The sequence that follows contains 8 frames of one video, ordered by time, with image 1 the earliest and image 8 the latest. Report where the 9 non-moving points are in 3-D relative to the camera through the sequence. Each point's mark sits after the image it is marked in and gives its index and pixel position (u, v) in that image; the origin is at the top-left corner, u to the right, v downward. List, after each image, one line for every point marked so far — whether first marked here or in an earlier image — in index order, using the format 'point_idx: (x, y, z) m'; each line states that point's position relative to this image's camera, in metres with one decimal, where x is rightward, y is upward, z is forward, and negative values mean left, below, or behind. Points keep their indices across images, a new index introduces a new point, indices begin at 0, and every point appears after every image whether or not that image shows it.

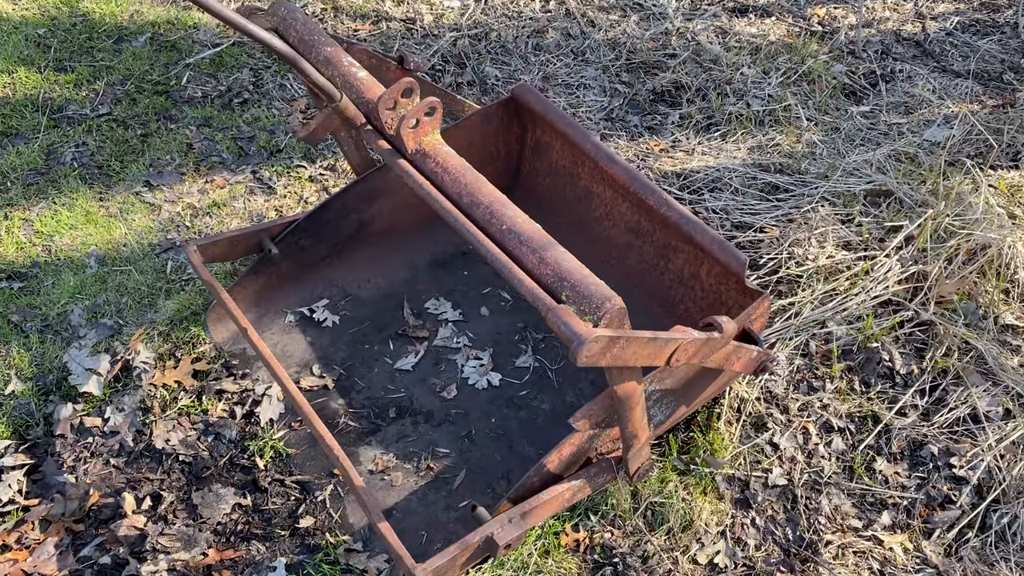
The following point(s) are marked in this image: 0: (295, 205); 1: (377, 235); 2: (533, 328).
0: (-1.0, +0.4, +3.9) m
1: (-0.6, +0.2, +3.5) m
2: (+0.1, -0.2, +3.5) m
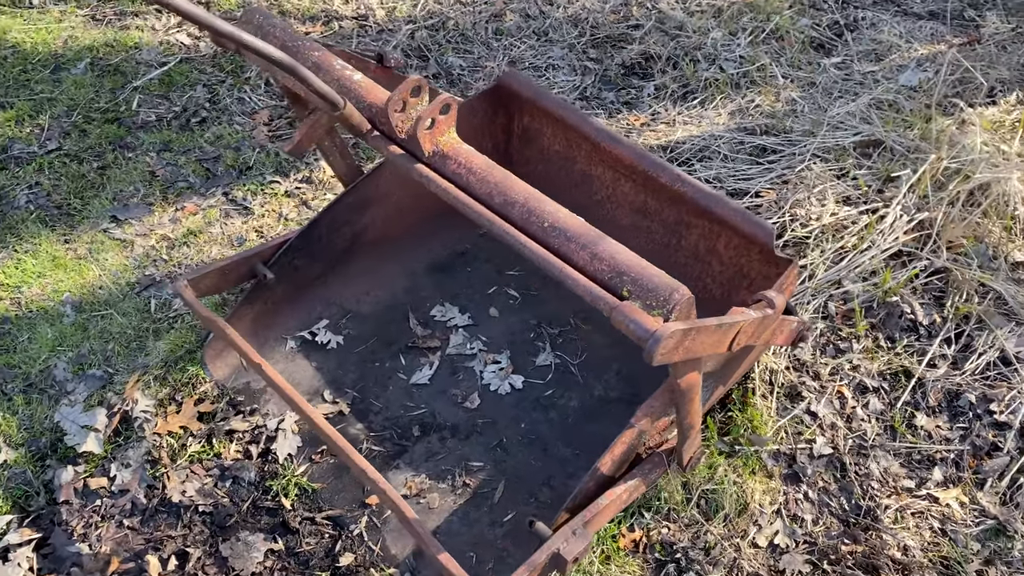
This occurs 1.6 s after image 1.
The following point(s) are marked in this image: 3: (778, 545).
0: (-1.0, +0.3, +3.6) m
1: (-0.6, +0.2, +3.3) m
2: (+0.1, -0.1, +3.3) m
3: (+0.8, -0.8, +2.7) m
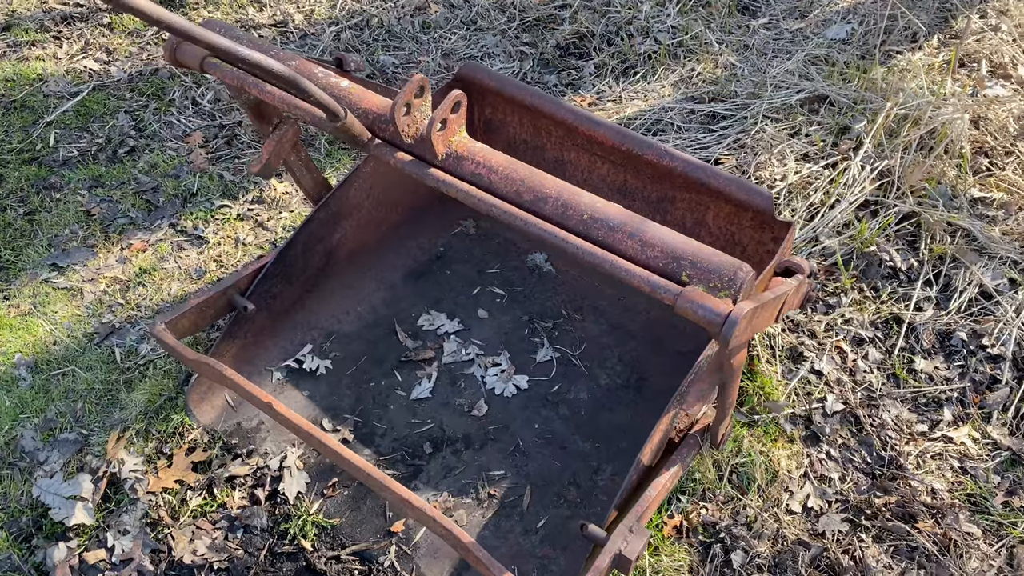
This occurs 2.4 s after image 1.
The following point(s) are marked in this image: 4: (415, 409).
0: (-1.1, +0.2, +3.4) m
1: (-0.6, +0.1, +3.2) m
2: (+0.1, -0.1, +3.2) m
3: (+0.9, -0.7, +2.7) m
4: (-0.3, -0.4, +3.0) m
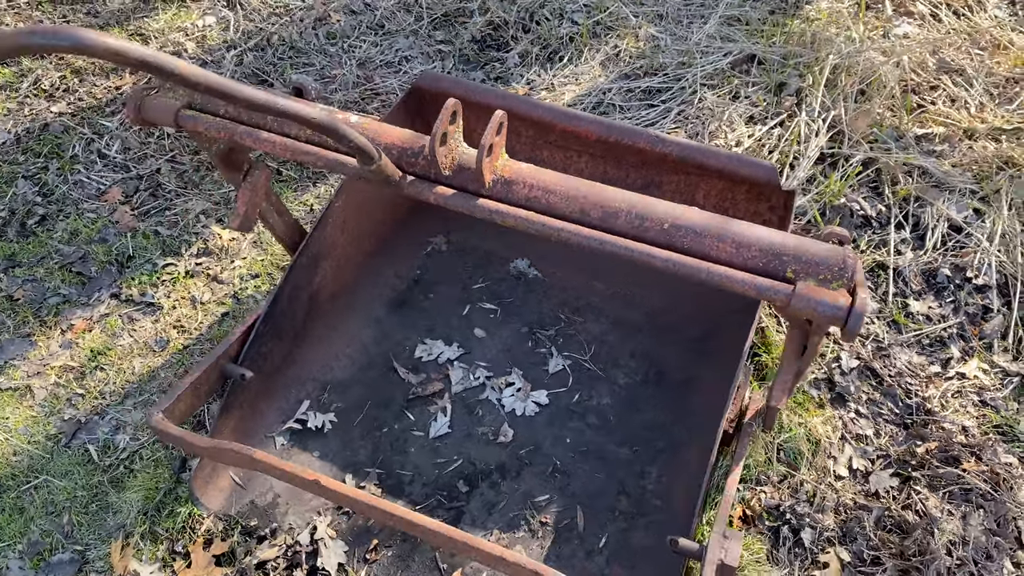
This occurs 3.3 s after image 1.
0: (-1.2, -0.1, +3.1) m
1: (-0.6, -0.1, +2.9) m
2: (+0.1, -0.1, +3.1) m
3: (+1.1, -0.6, +2.7) m
4: (-0.2, -0.5, +2.8) m
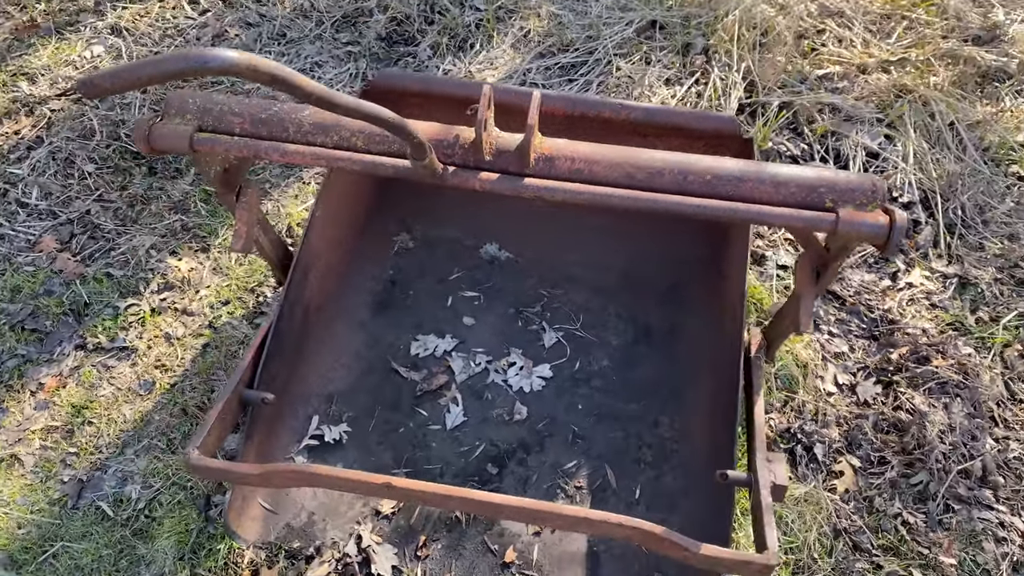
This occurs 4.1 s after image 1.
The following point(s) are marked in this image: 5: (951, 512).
0: (-1.2, -0.2, +3.0) m
1: (-0.7, -0.1, +2.9) m
2: (0.0, -0.1, +3.2) m
3: (+1.1, -0.3, +2.9) m
4: (-0.2, -0.5, +2.8) m
5: (+1.3, -0.7, +2.6) m
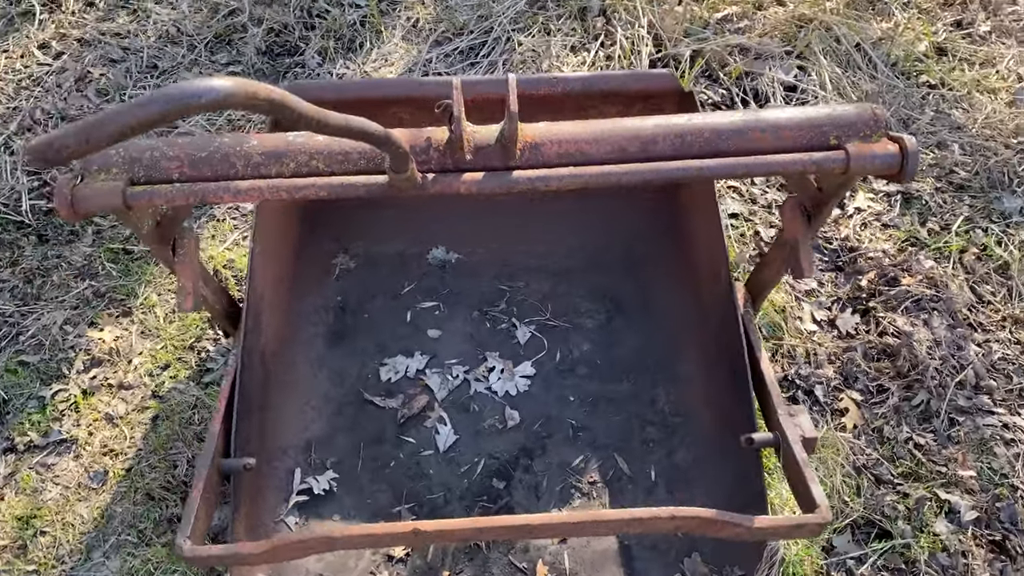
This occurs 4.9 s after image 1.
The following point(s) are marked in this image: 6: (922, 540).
0: (-1.2, -0.4, +2.7) m
1: (-0.7, -0.2, +2.6) m
2: (-0.1, -0.1, +3.0) m
3: (+1.1, -0.1, +2.9) m
4: (-0.2, -0.5, +2.6) m
5: (+1.4, -0.4, +2.6) m
6: (+1.1, -0.7, +2.4) m
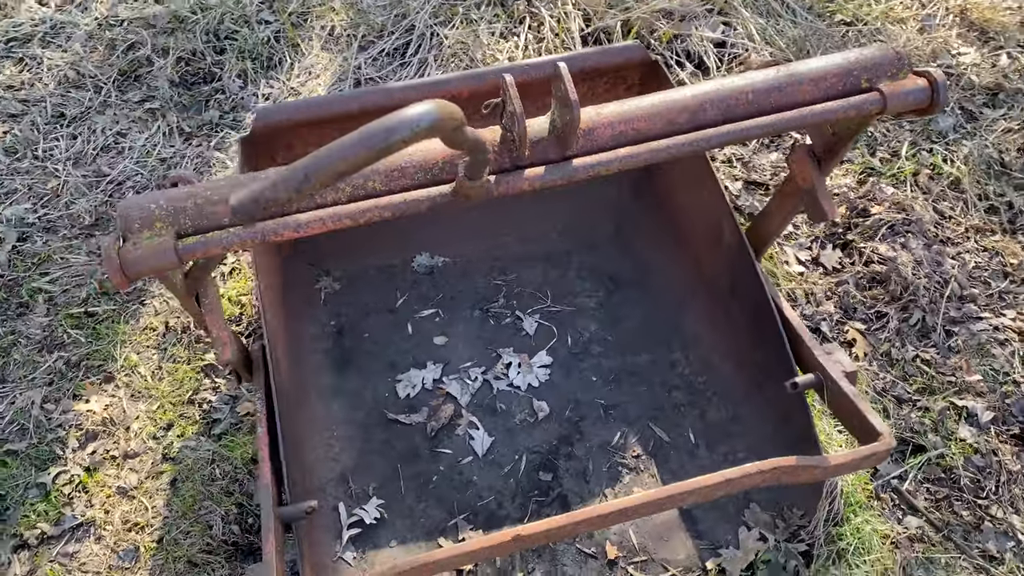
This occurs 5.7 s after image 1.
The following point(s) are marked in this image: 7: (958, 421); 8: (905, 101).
0: (-1.1, -0.6, +2.5) m
1: (-0.6, -0.3, +2.5) m
2: (-0.1, 0.0, +3.0) m
3: (+1.1, +0.1, +3.0) m
4: (-0.1, -0.5, +2.6) m
5: (+1.4, -0.2, +2.8) m
6: (+1.3, -0.5, +2.5) m
7: (+1.3, -0.4, +2.6) m
8: (+0.8, +0.4, +1.7) m
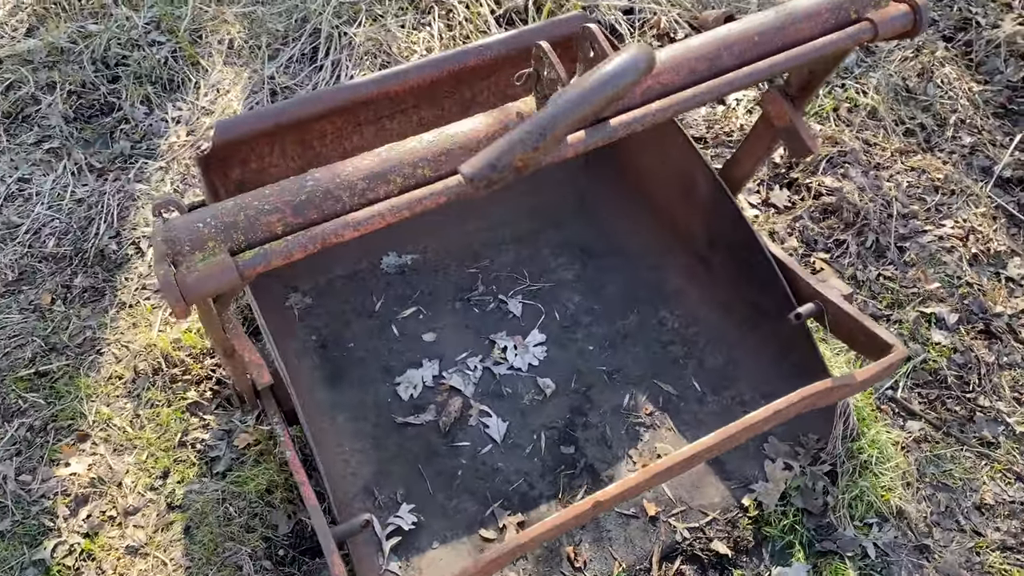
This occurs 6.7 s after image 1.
0: (-1.0, -0.7, +2.4) m
1: (-0.6, -0.4, +2.4) m
2: (-0.2, 0.0, +2.9) m
3: (+0.9, +0.3, +3.1) m
4: (0.0, -0.5, +2.6) m
5: (+1.4, +0.1, +3.0) m
6: (+1.3, -0.2, +2.7) m
7: (+1.4, -0.1, +2.8) m
8: (+0.8, +0.6, +1.8) m
